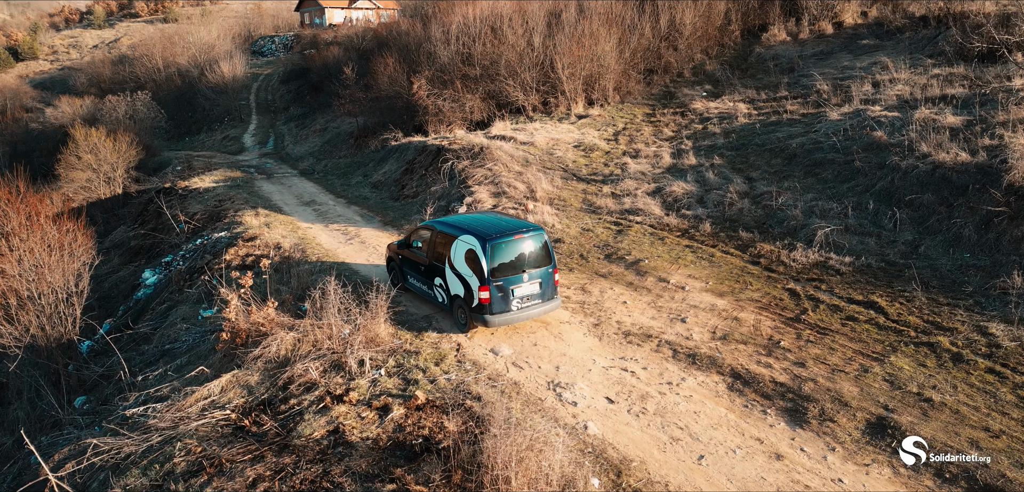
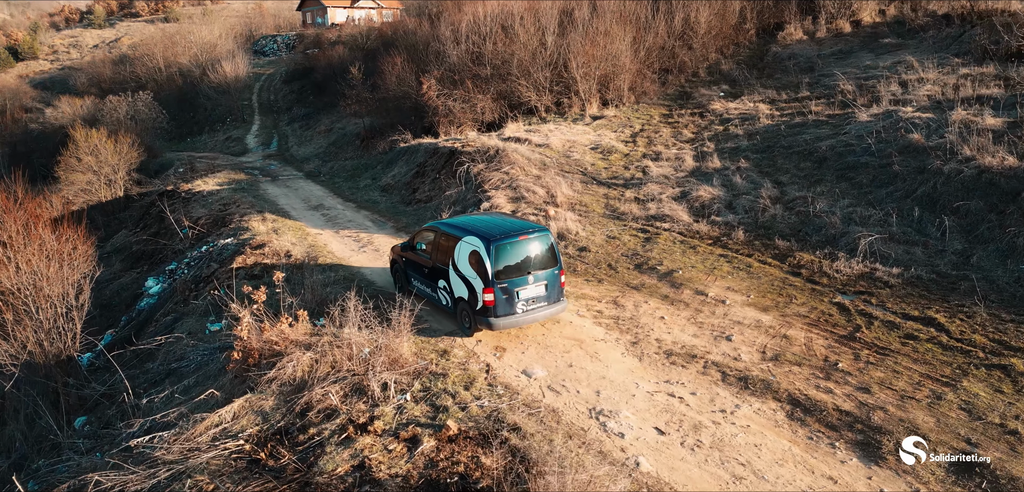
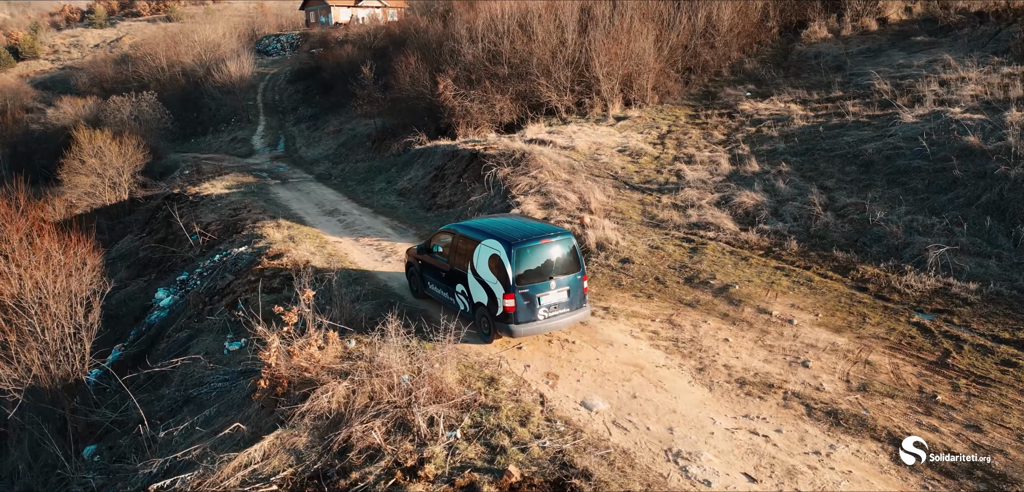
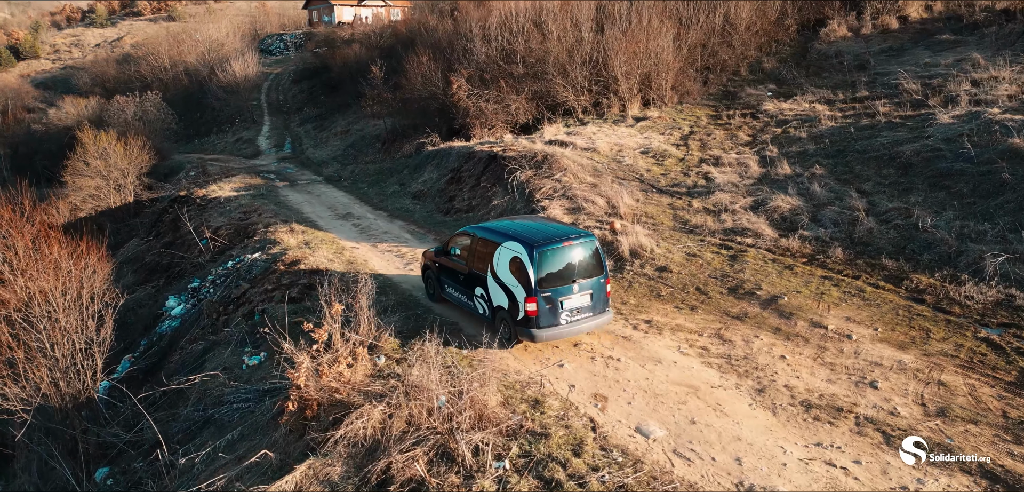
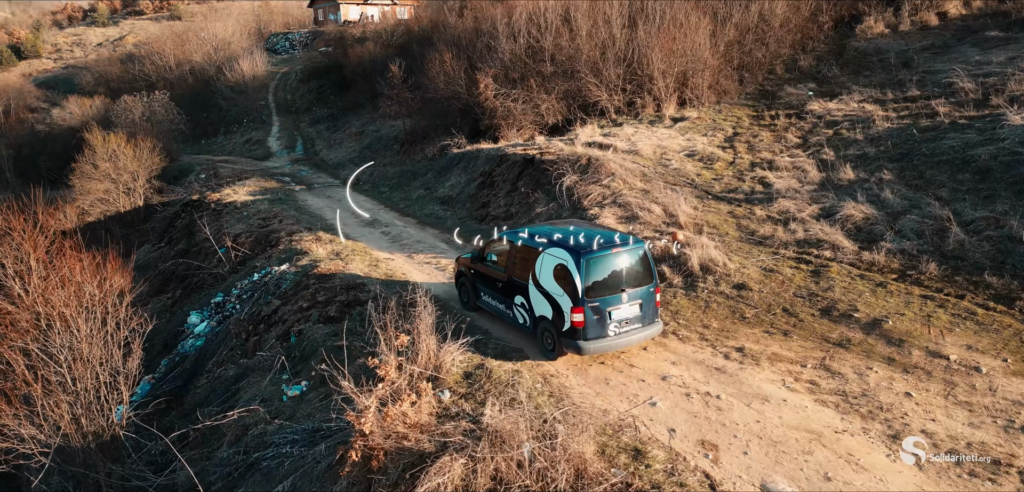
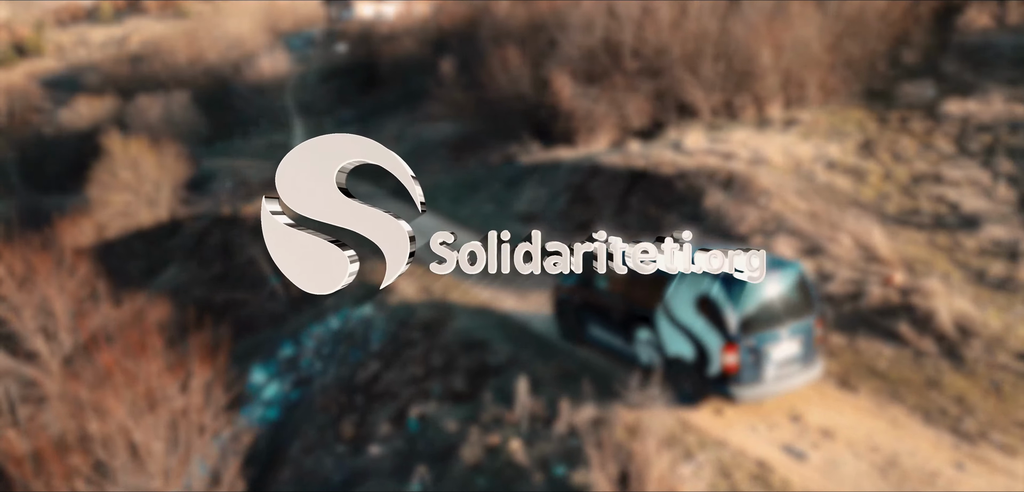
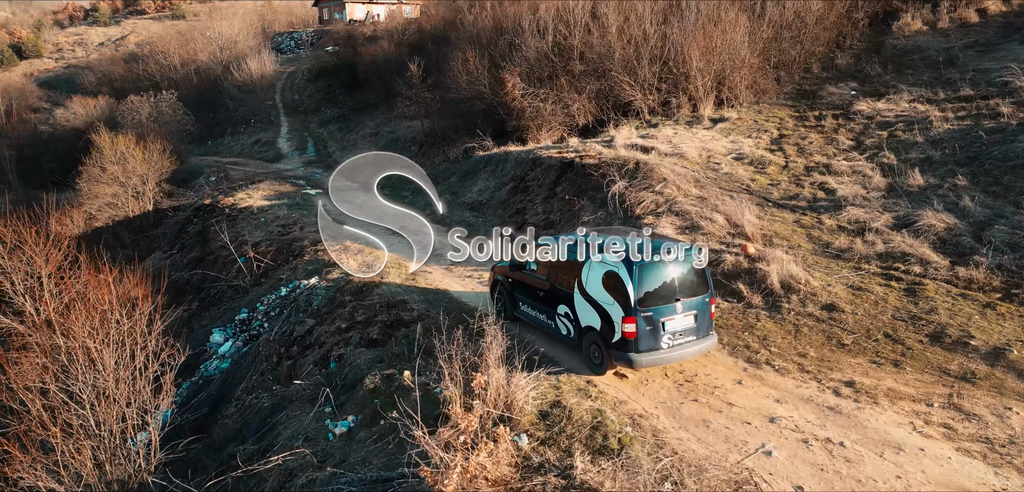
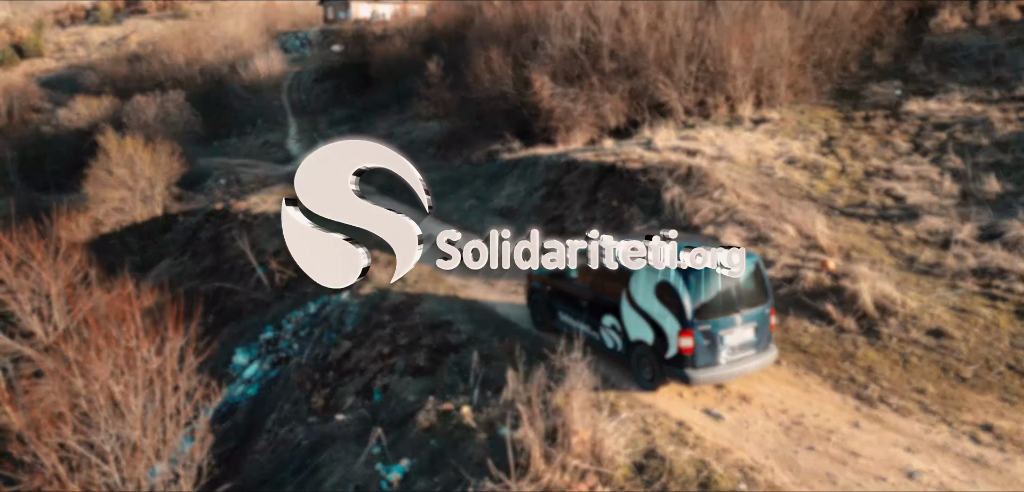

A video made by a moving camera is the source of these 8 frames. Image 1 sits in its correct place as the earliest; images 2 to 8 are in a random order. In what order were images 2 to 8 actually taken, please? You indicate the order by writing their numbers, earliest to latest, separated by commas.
2, 3, 4, 5, 7, 8, 6
